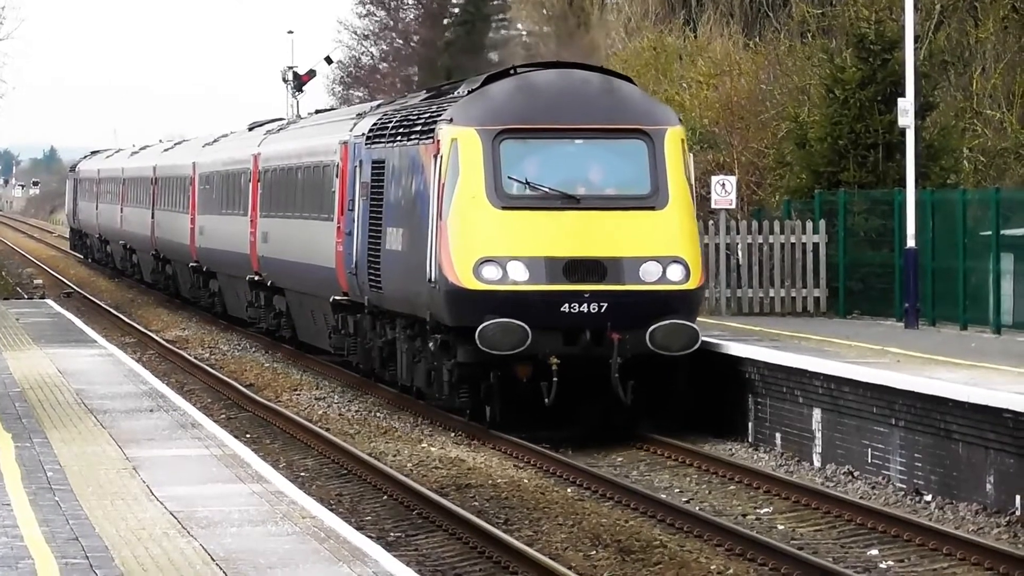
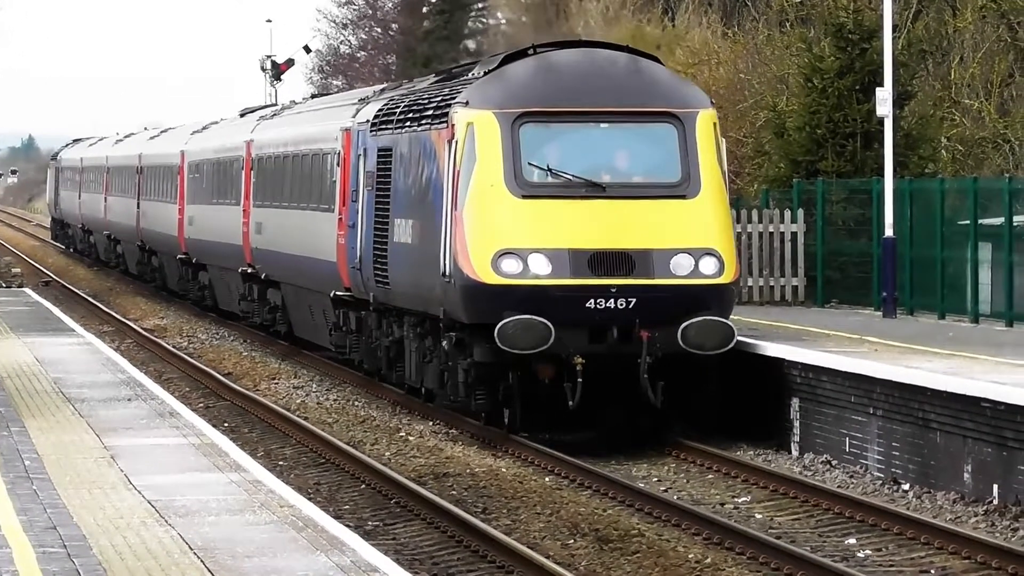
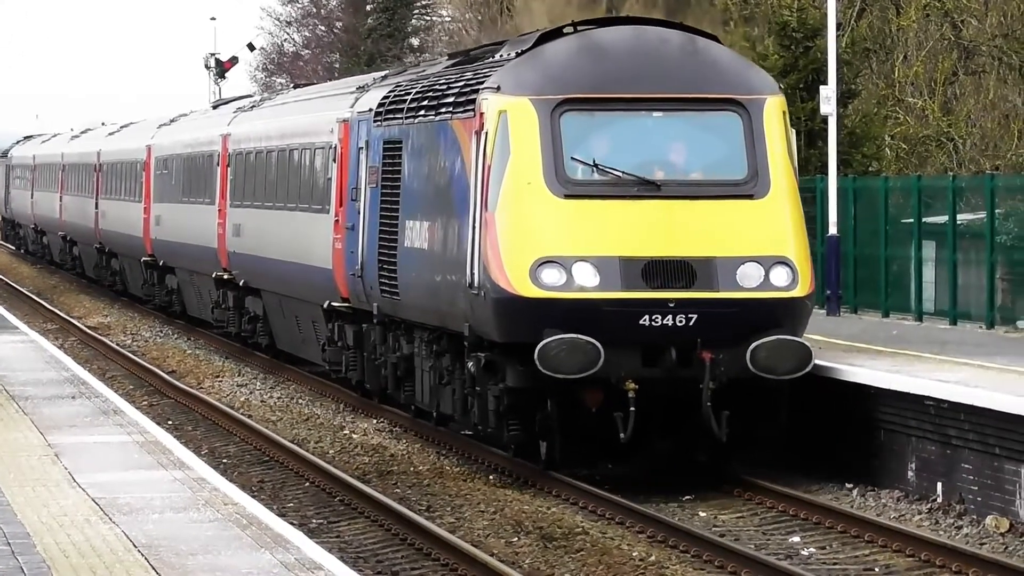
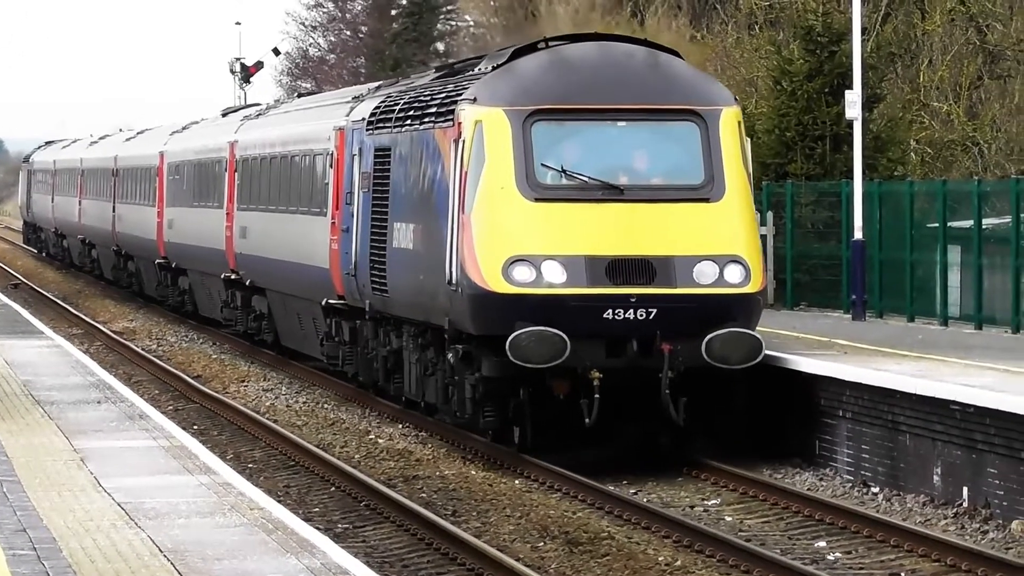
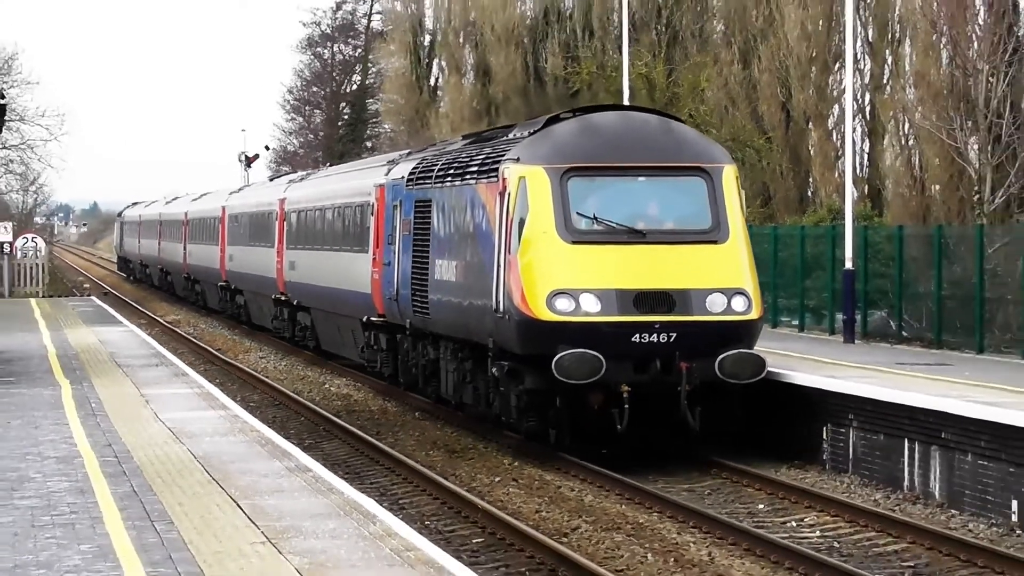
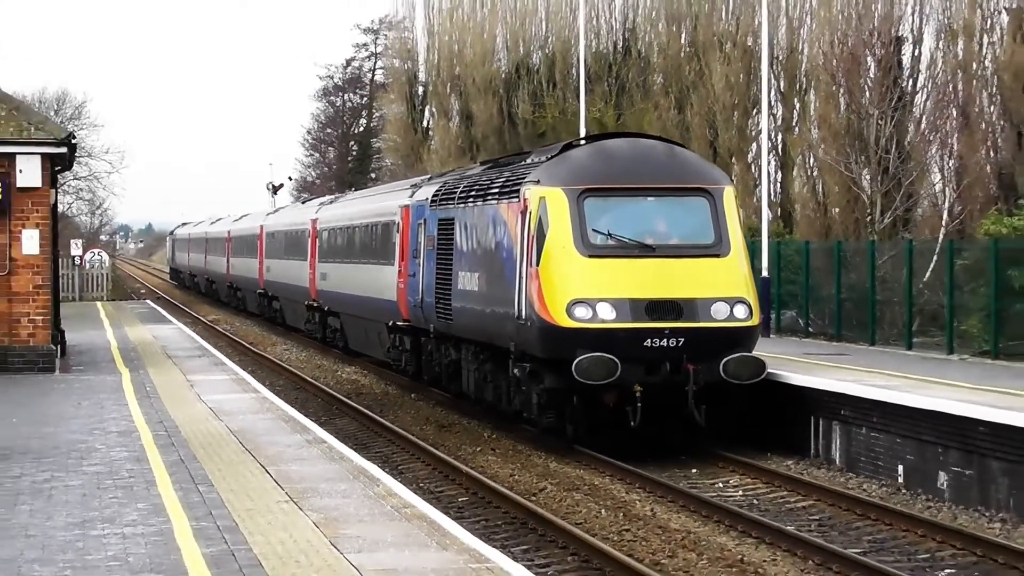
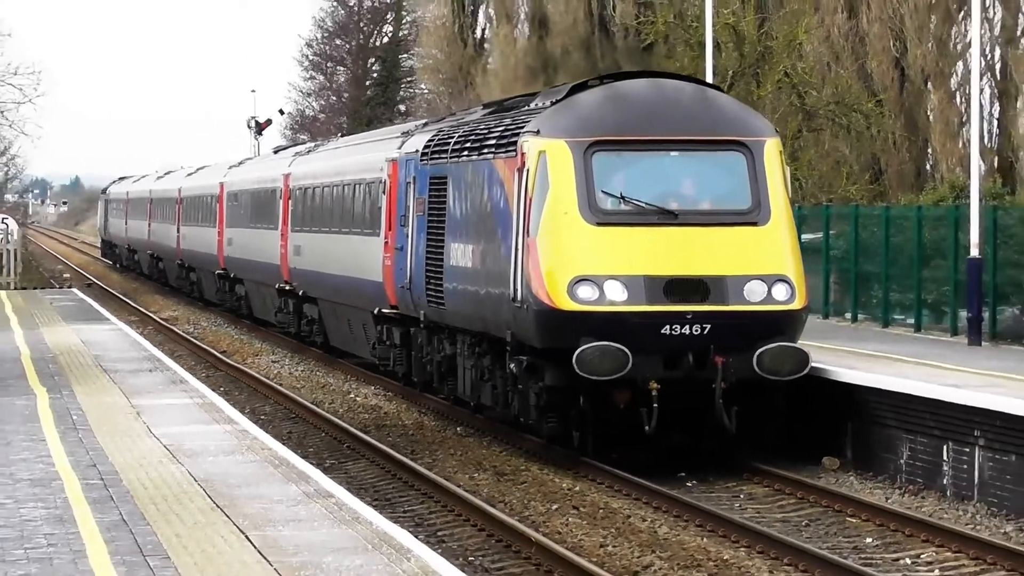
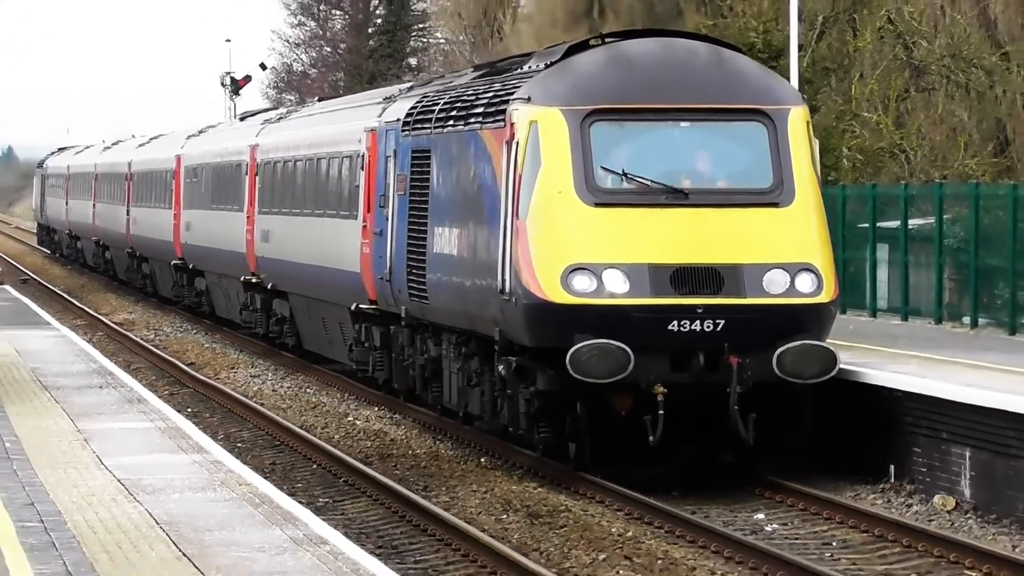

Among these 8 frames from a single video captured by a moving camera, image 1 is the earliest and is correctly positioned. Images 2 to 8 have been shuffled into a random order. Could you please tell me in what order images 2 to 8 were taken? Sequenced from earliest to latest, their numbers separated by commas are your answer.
2, 4, 3, 8, 7, 5, 6
